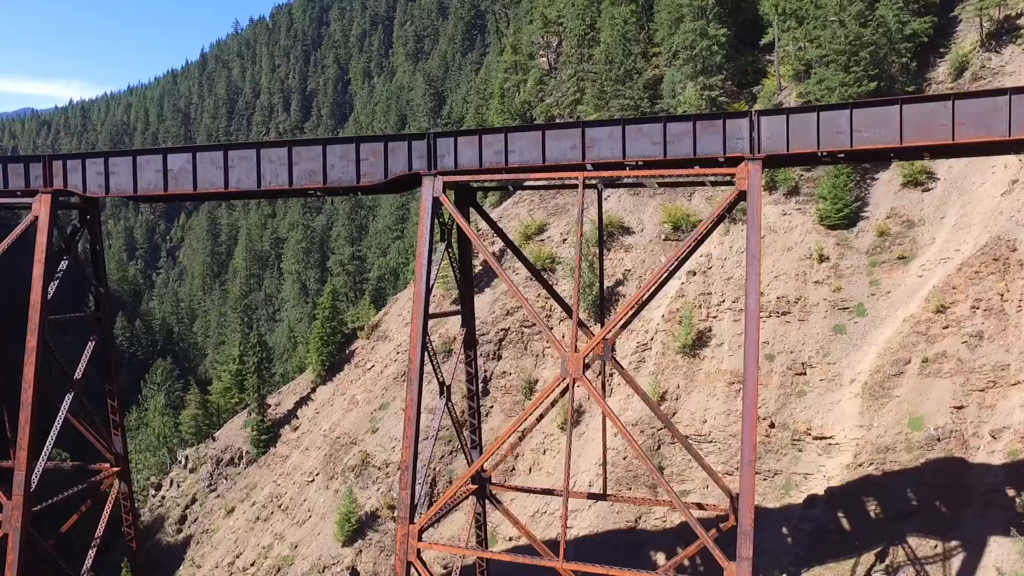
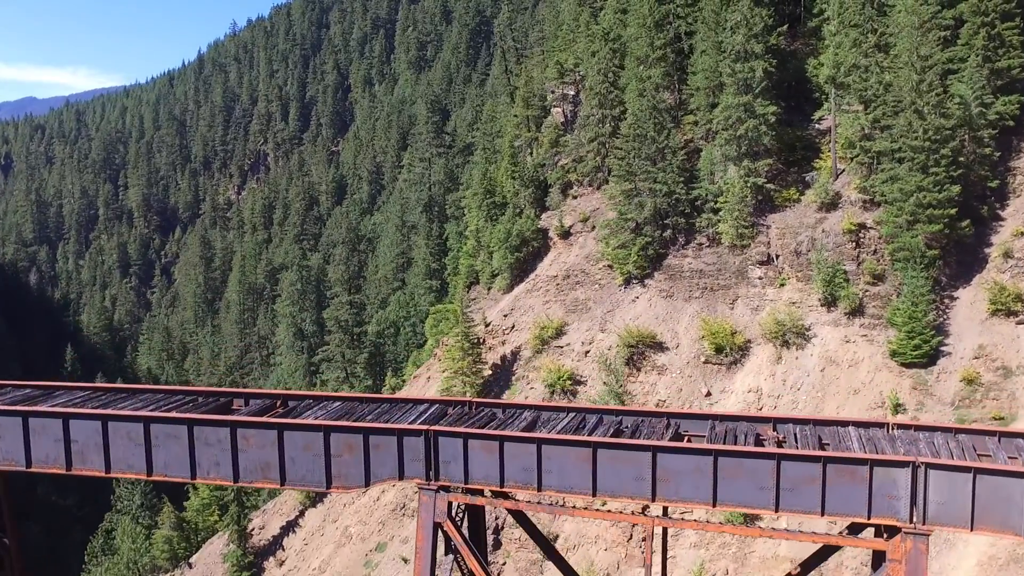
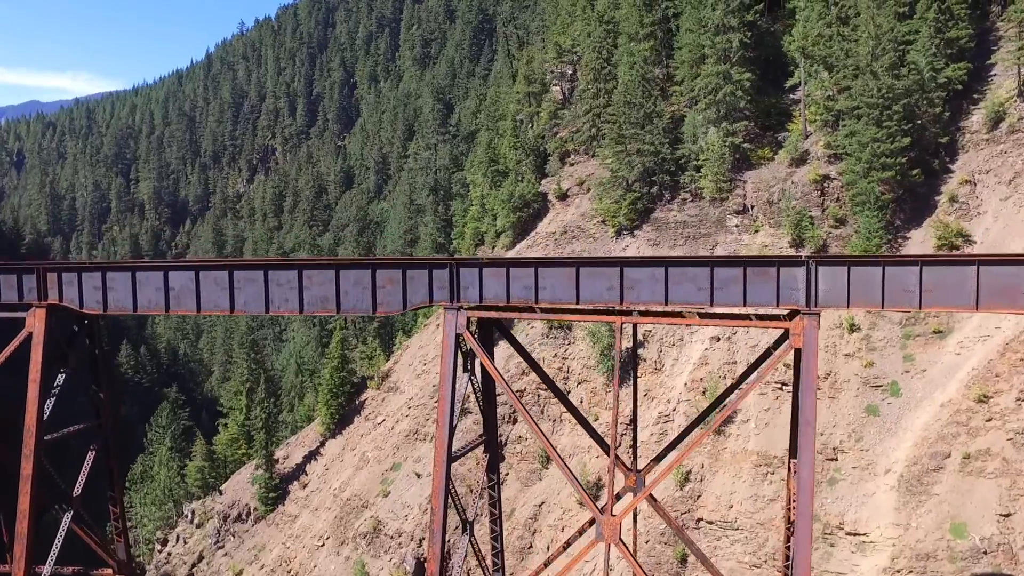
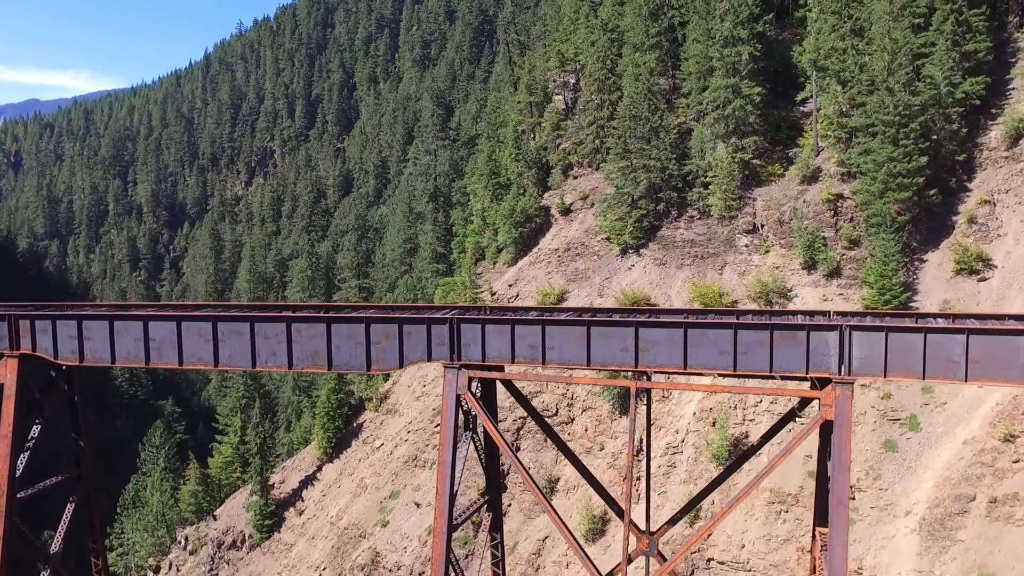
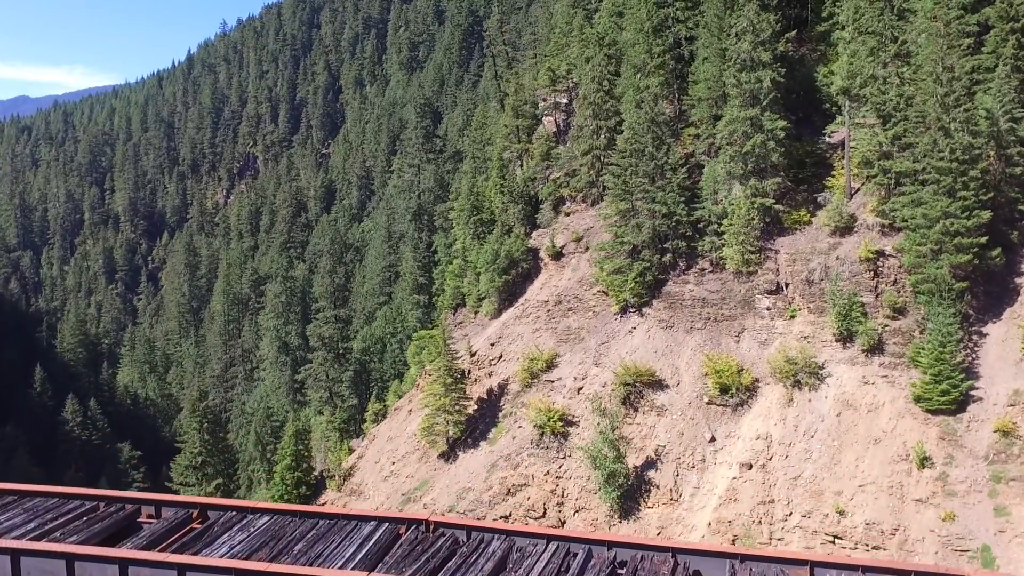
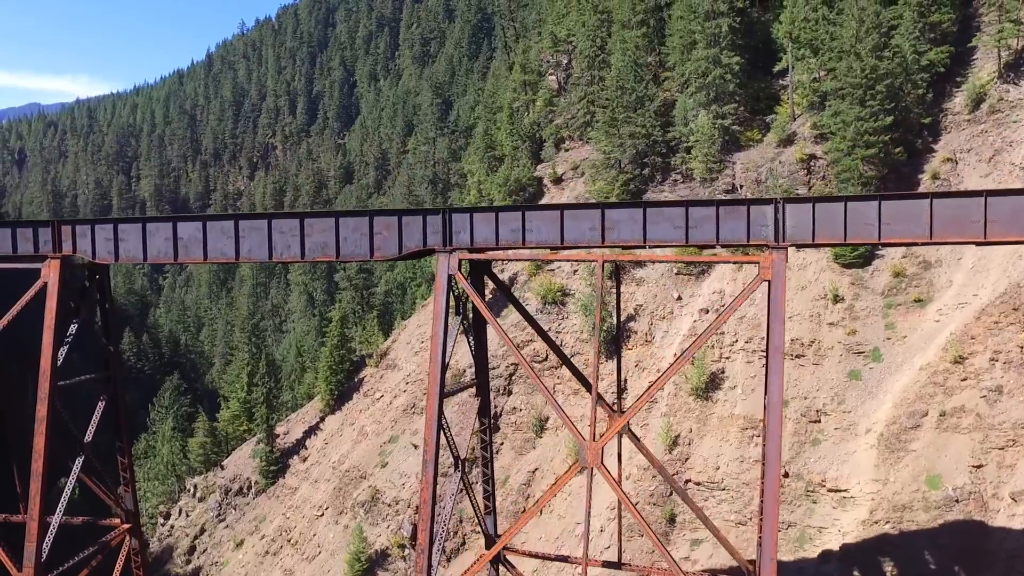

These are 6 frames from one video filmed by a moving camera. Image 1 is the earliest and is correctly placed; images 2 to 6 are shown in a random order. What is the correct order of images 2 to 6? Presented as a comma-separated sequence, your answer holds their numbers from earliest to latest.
6, 3, 4, 2, 5
